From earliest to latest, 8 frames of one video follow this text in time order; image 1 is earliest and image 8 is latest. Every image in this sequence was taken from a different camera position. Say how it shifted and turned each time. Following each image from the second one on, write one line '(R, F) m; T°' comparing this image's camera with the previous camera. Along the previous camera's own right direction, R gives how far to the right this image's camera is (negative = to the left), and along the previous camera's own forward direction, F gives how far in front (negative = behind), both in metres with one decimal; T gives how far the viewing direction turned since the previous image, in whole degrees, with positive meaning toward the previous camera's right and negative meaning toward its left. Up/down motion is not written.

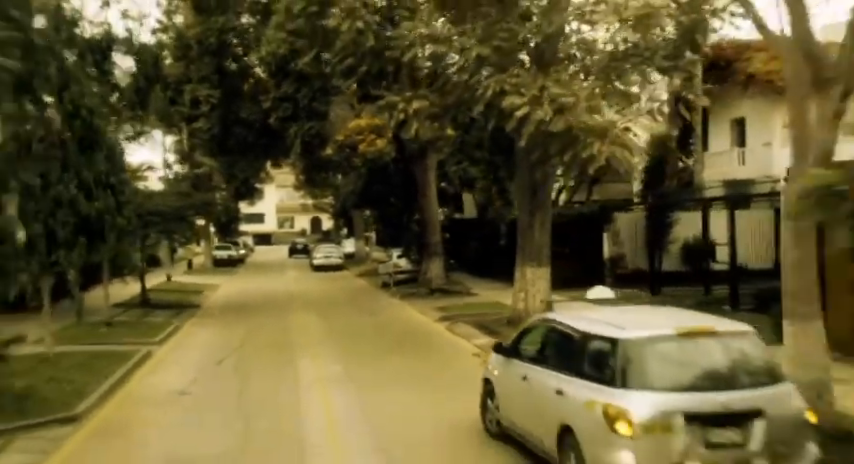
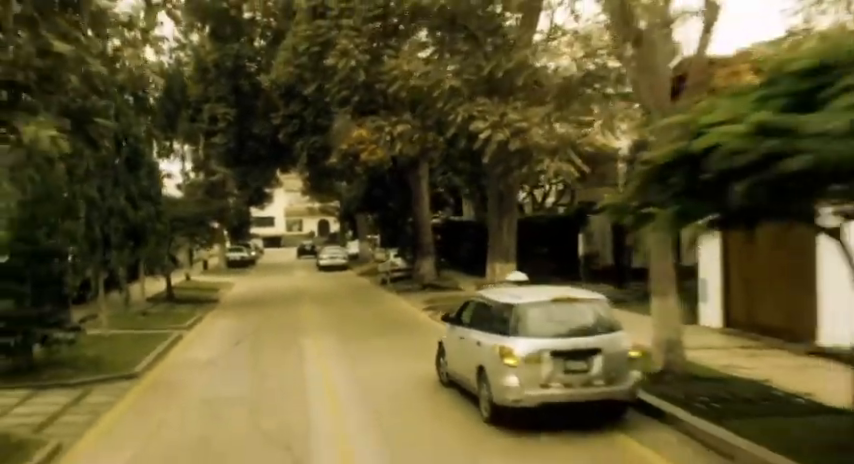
(+0.7, -3.3) m; -1°
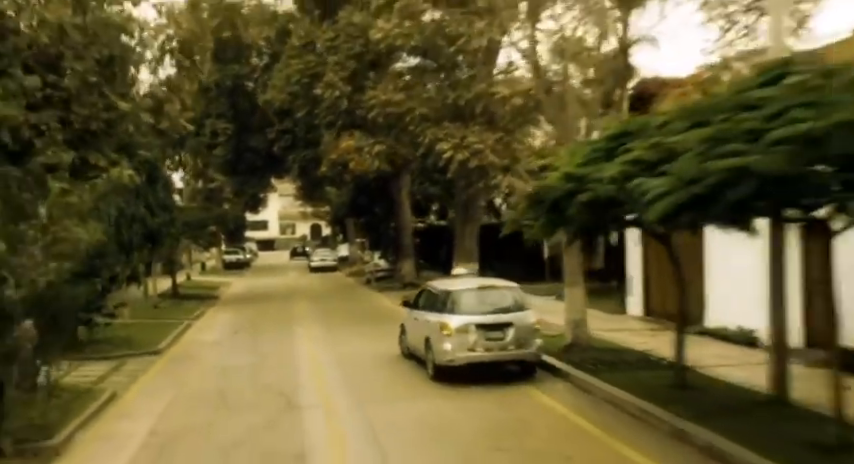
(+0.6, -3.4) m; +1°
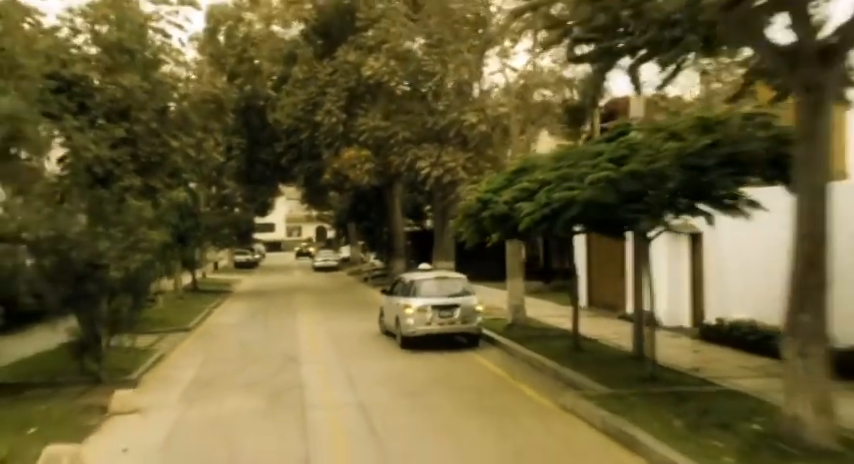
(+0.9, -4.4) m; 0°
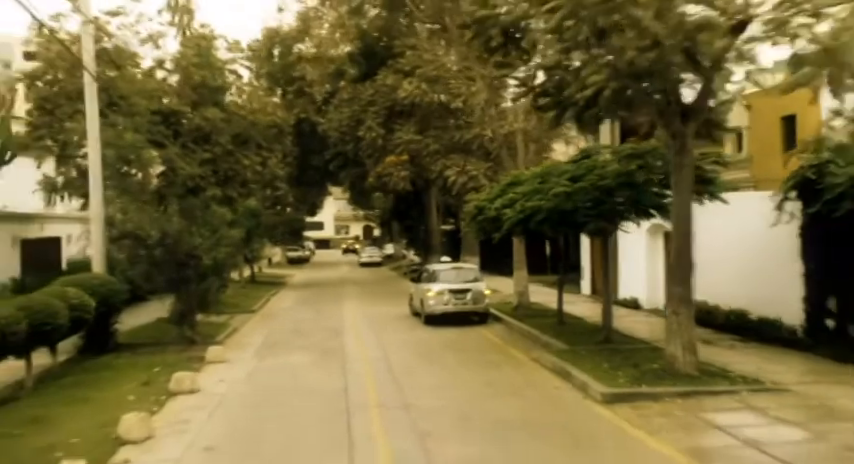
(+0.9, -4.2) m; -4°
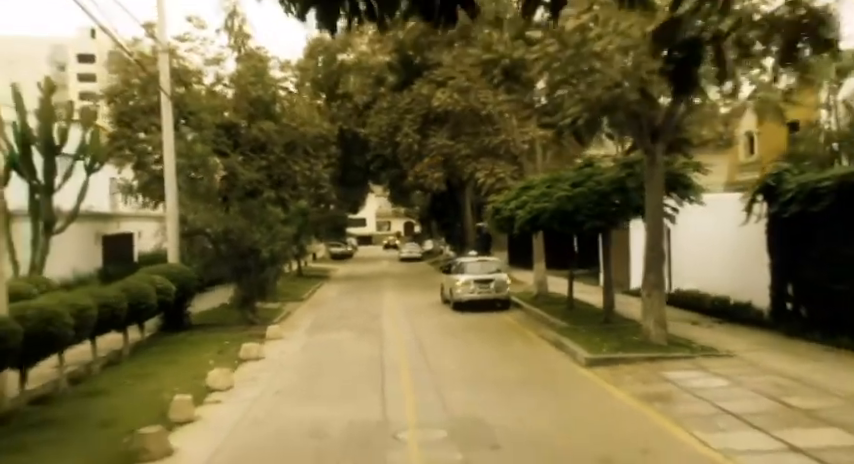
(+0.5, -2.9) m; -3°
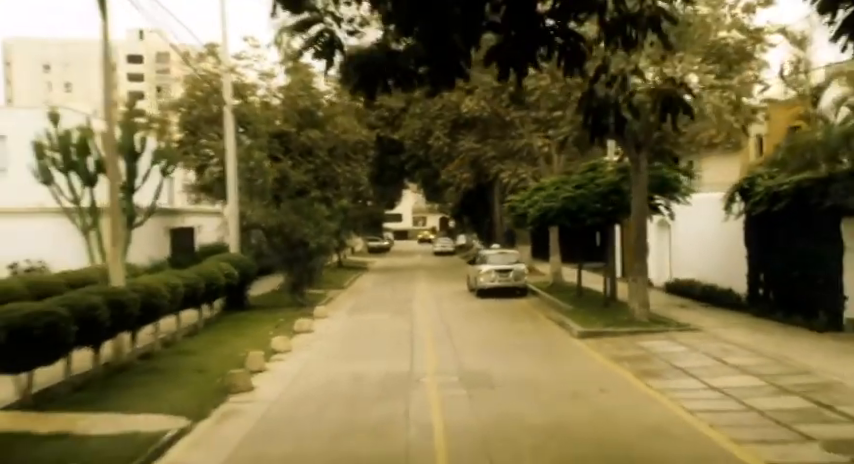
(+0.4, -3.2) m; -3°
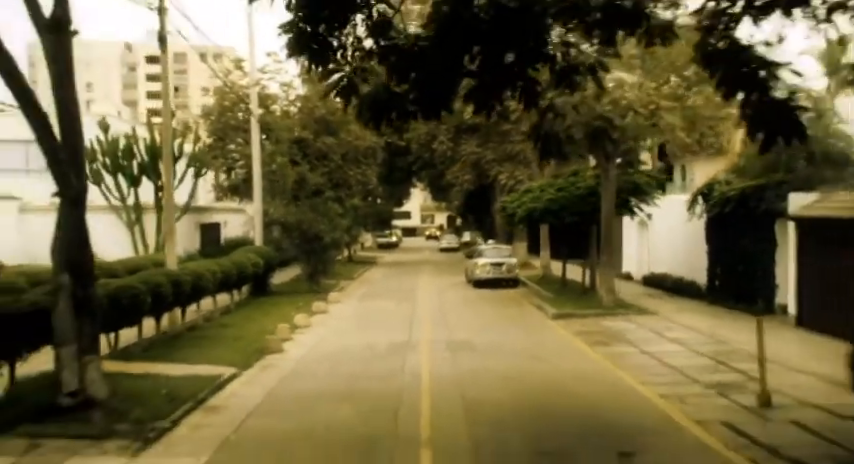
(+0.3, -3.2) m; -1°
